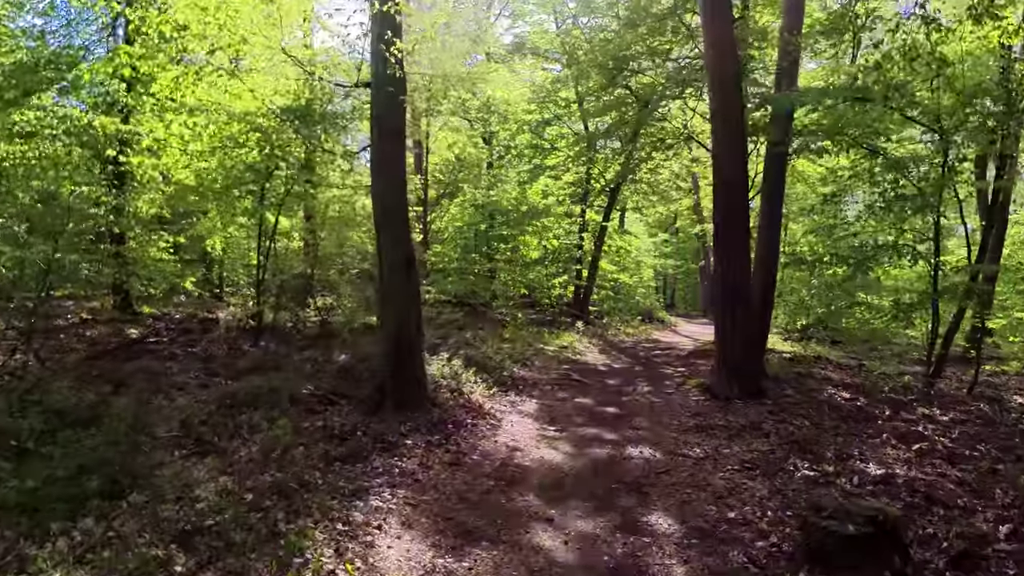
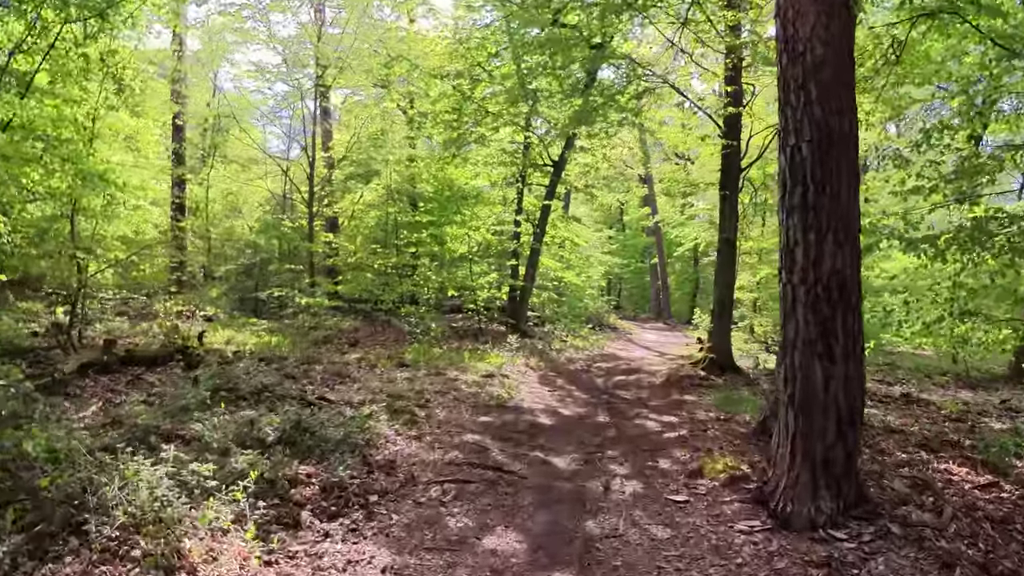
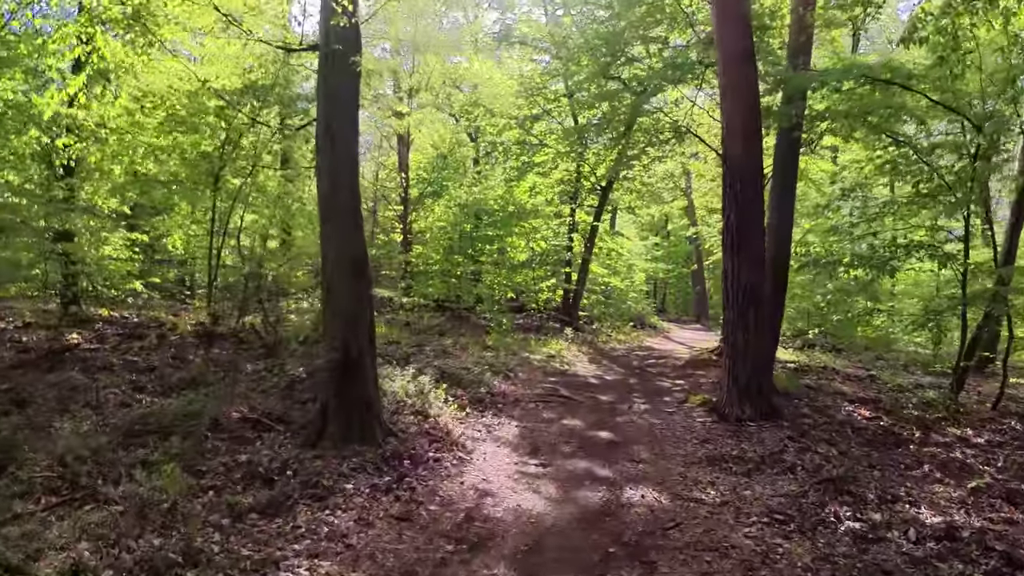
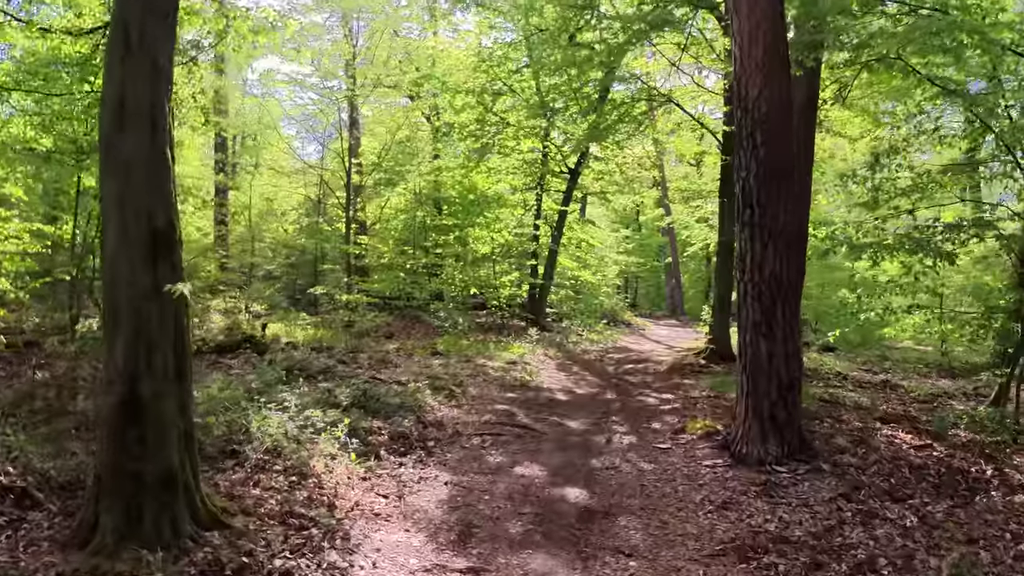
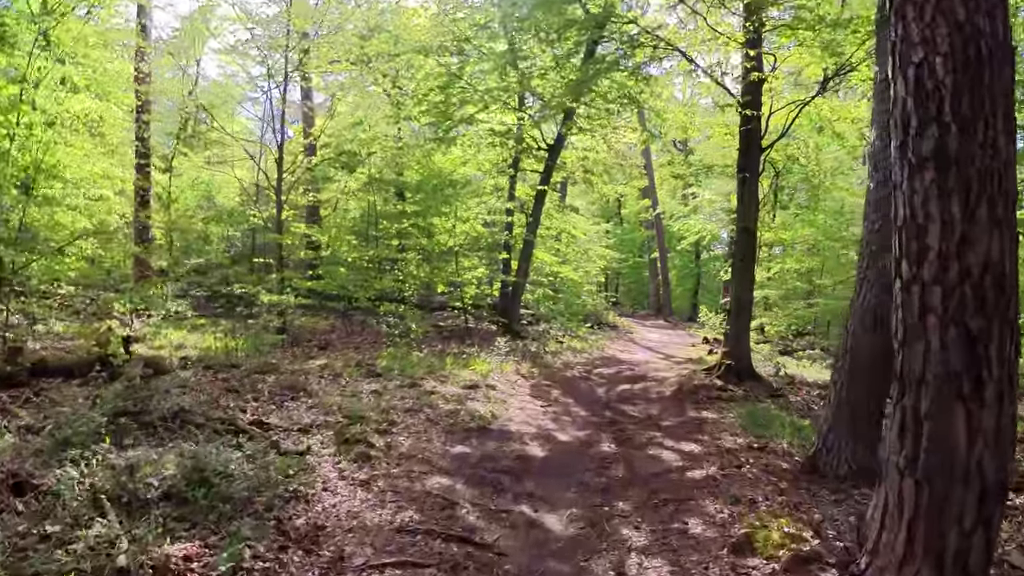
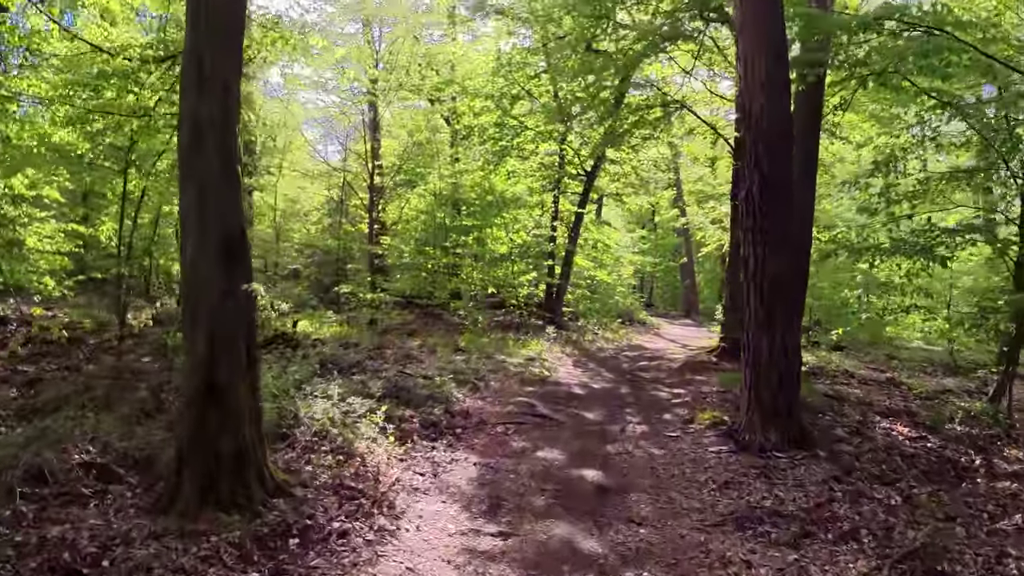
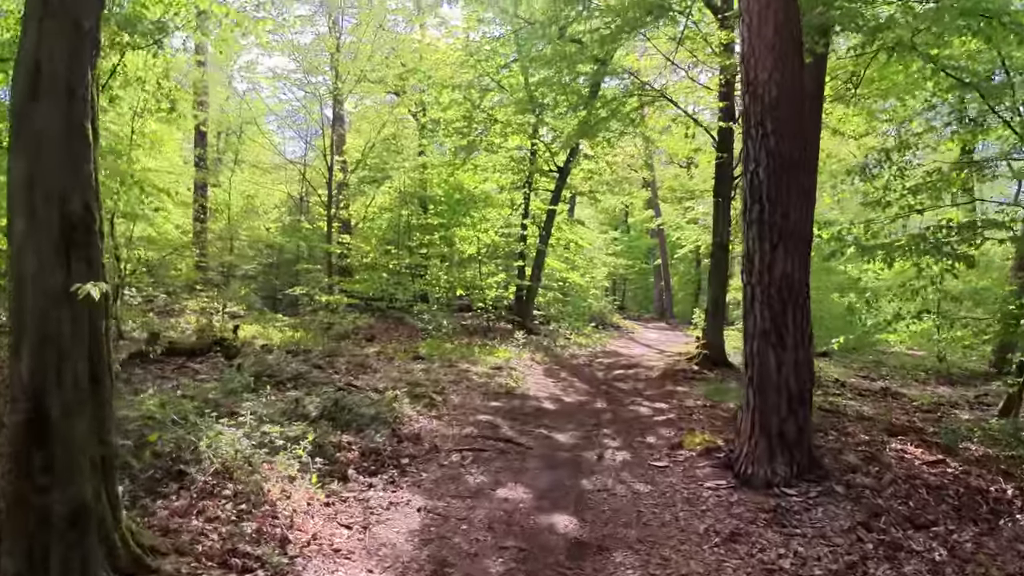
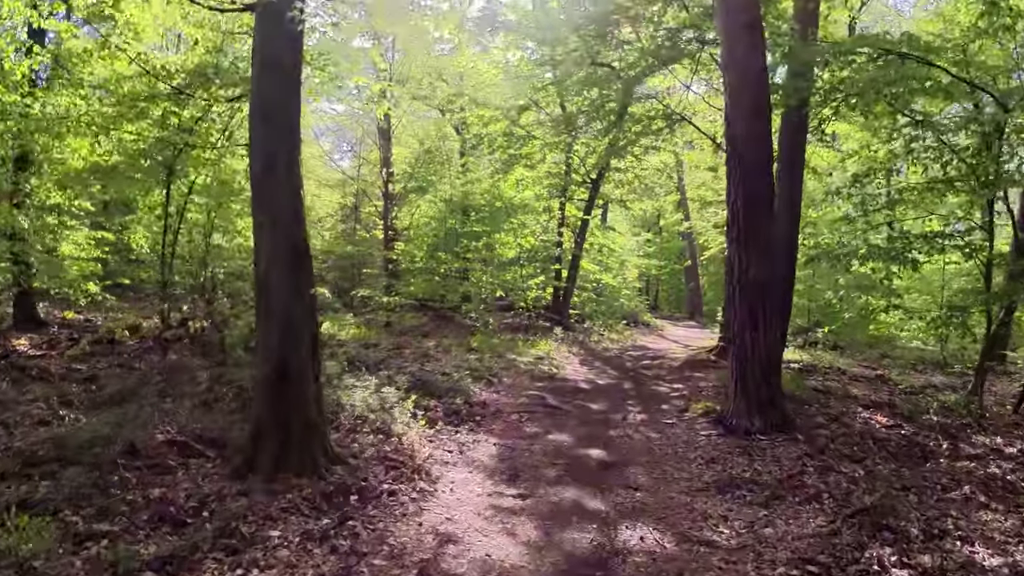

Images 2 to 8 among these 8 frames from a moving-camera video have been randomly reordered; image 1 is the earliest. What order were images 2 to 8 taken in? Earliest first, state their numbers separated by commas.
3, 8, 6, 4, 7, 2, 5
